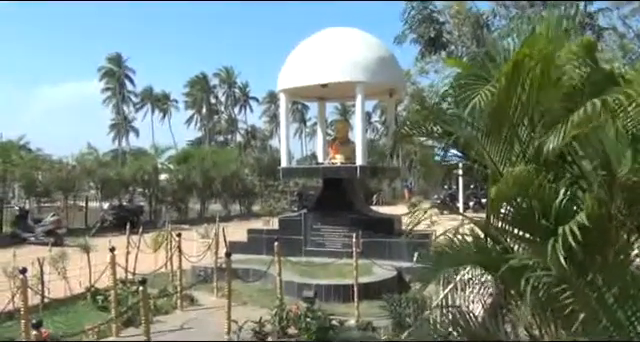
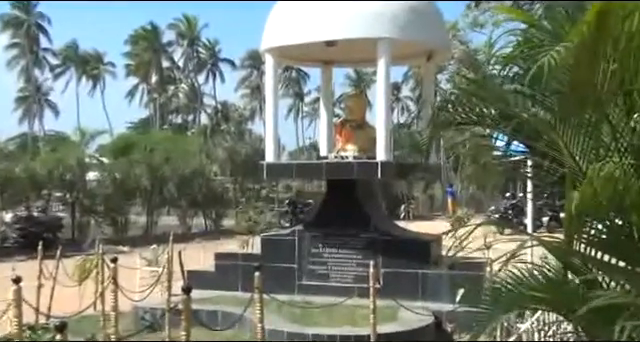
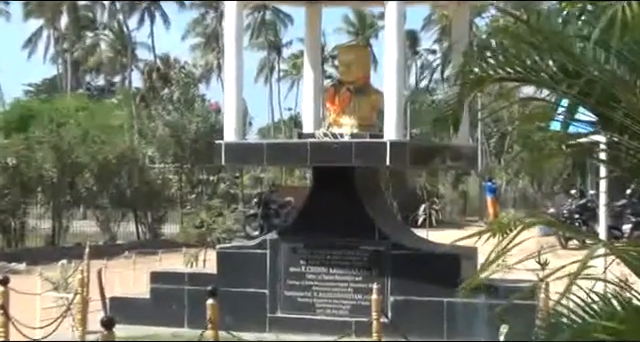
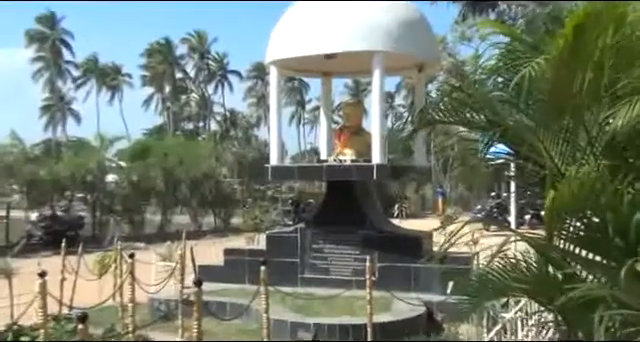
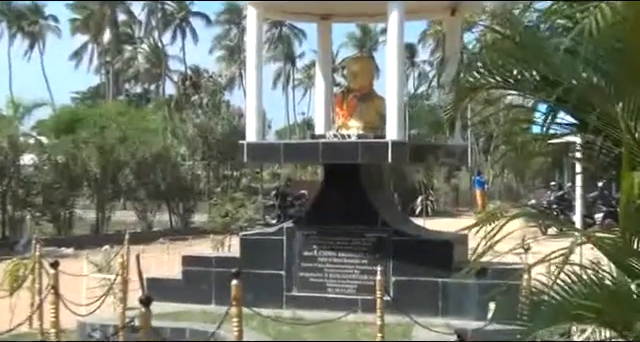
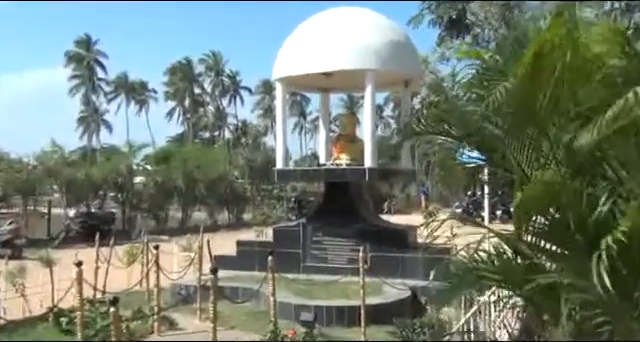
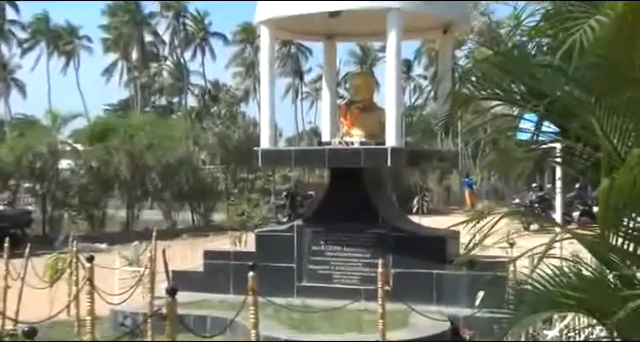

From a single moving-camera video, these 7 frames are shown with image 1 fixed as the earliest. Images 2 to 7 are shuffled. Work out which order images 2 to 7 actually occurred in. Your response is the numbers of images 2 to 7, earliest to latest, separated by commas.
6, 4, 2, 7, 5, 3
